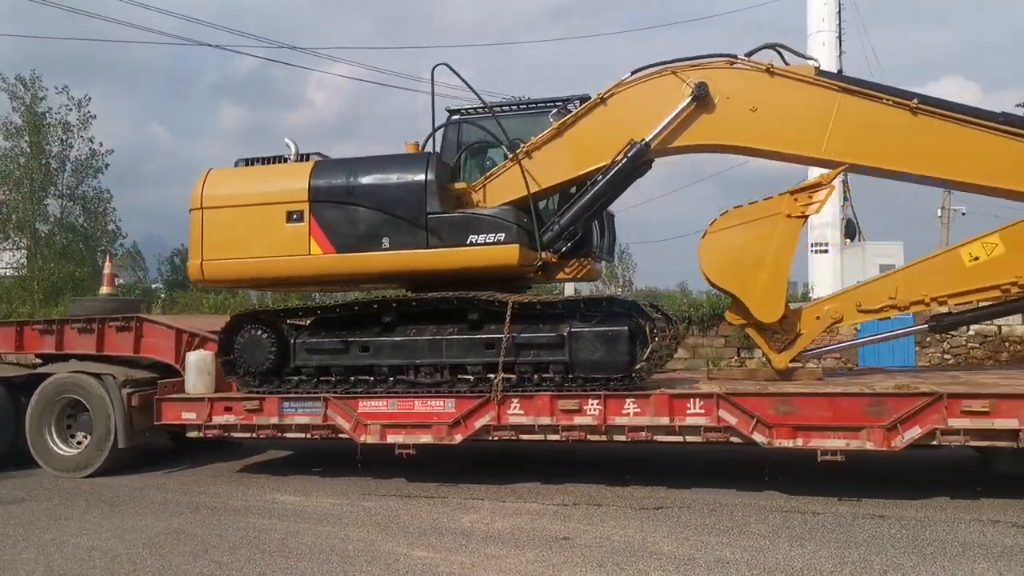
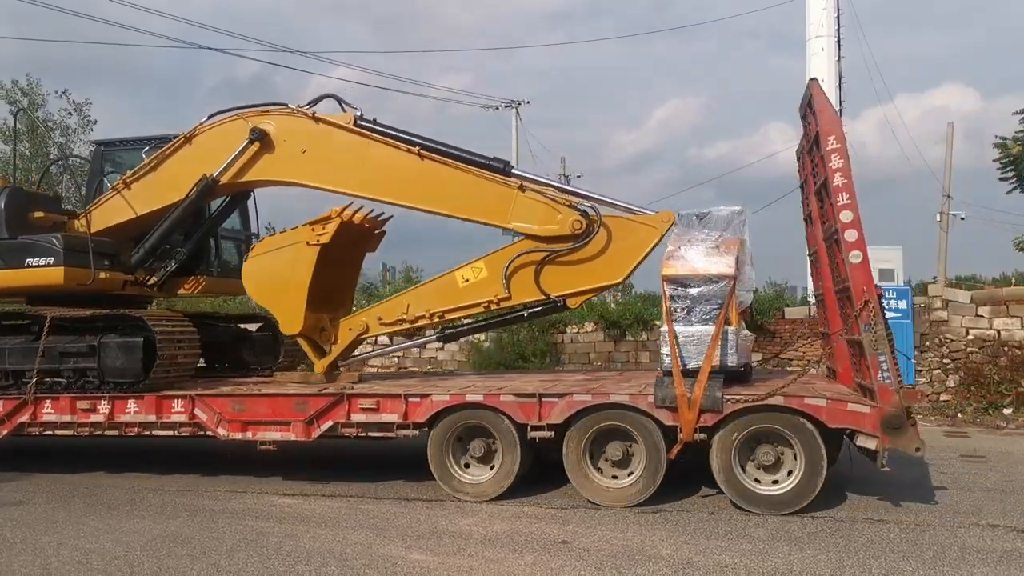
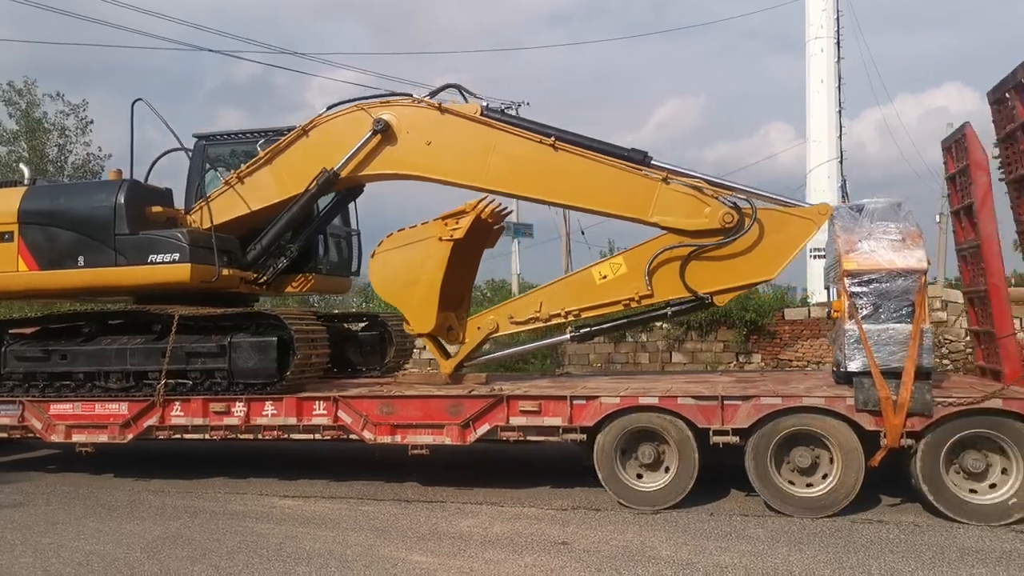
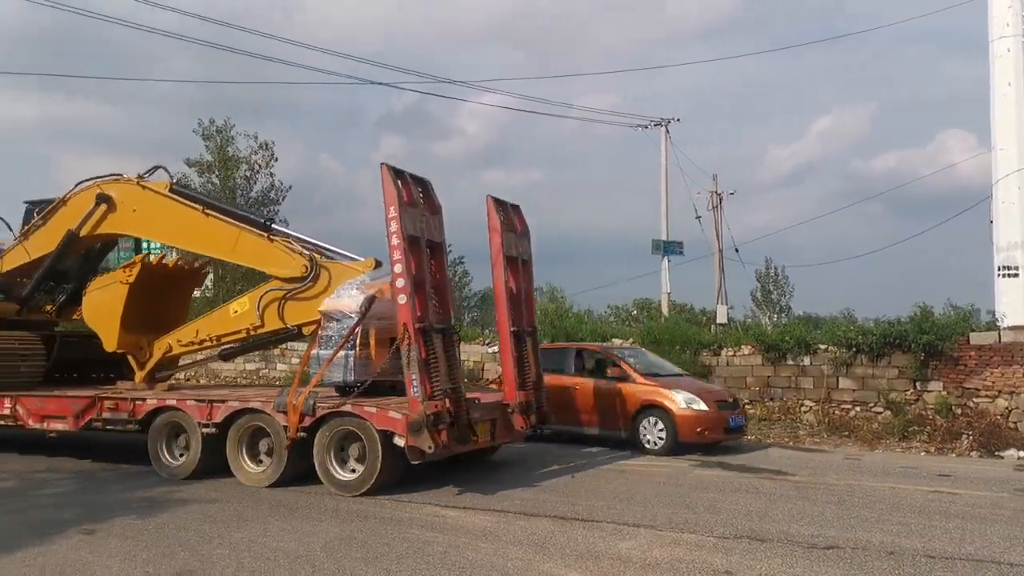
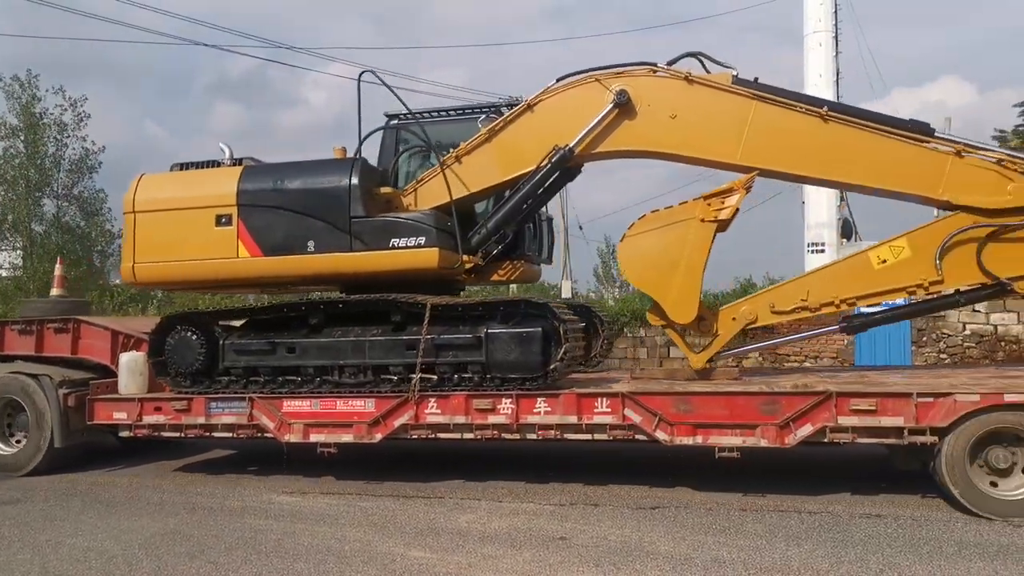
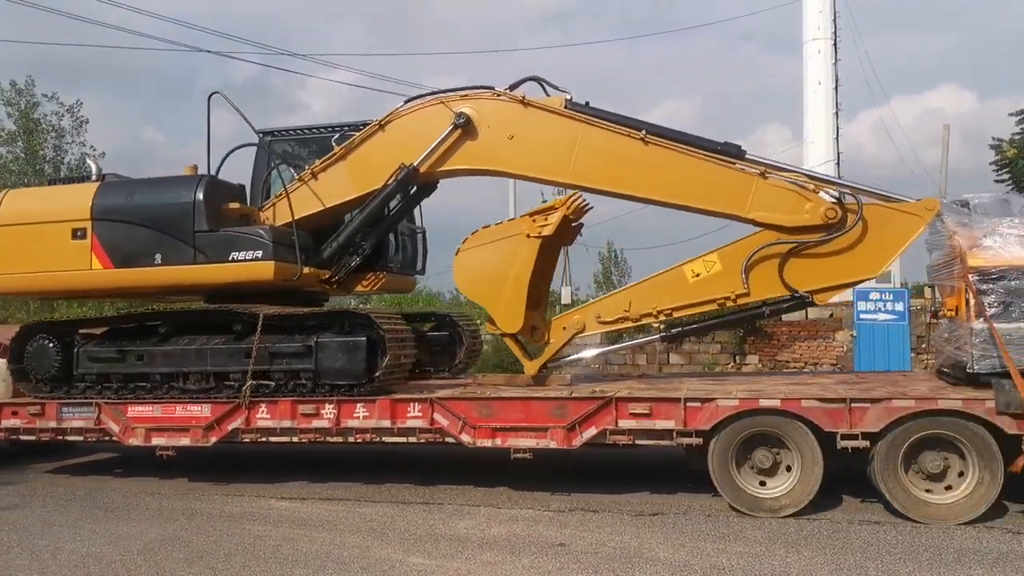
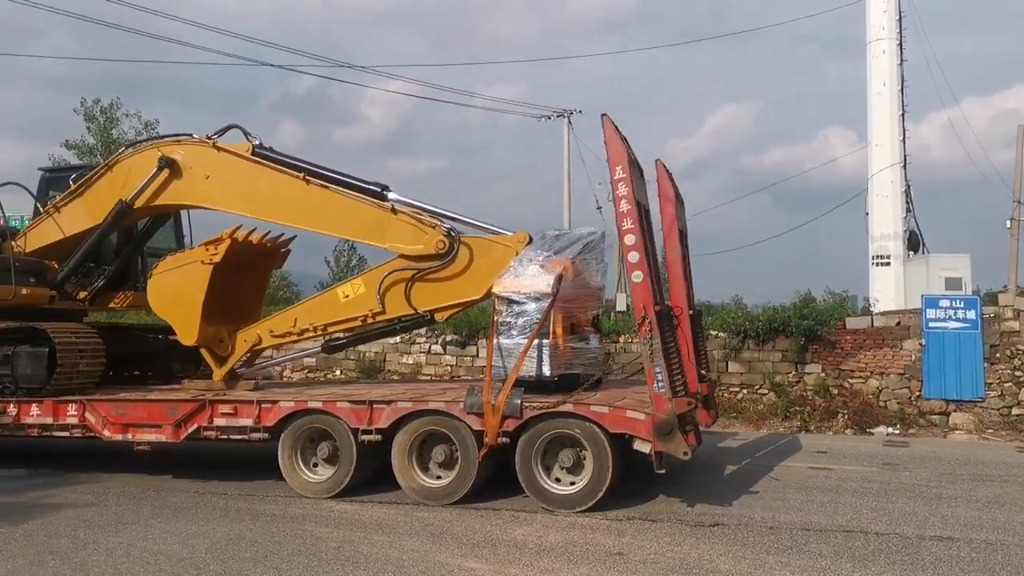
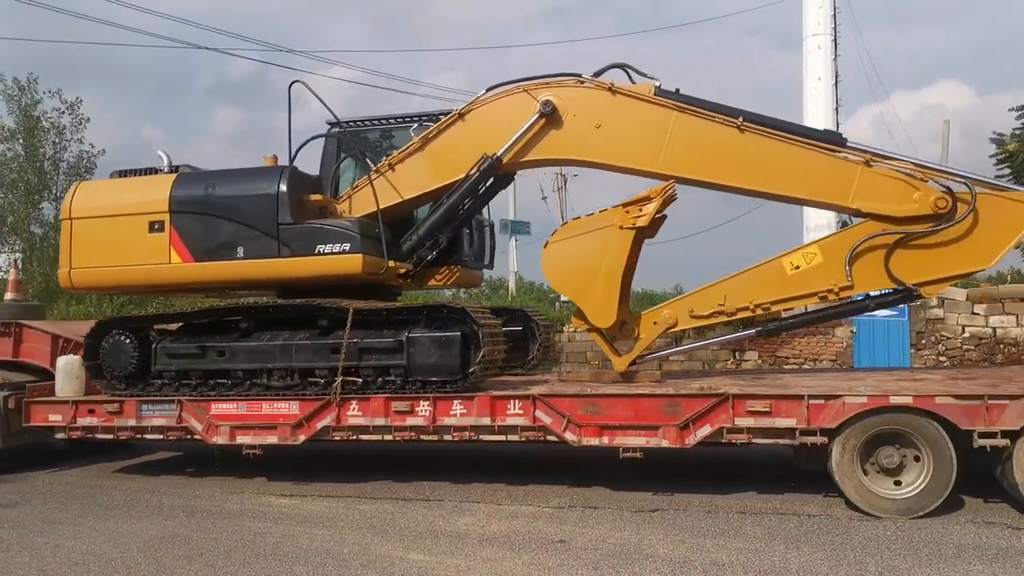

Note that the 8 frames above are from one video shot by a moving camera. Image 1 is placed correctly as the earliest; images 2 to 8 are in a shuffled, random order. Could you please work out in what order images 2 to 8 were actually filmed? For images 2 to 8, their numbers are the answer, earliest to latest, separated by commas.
5, 8, 6, 3, 2, 7, 4
